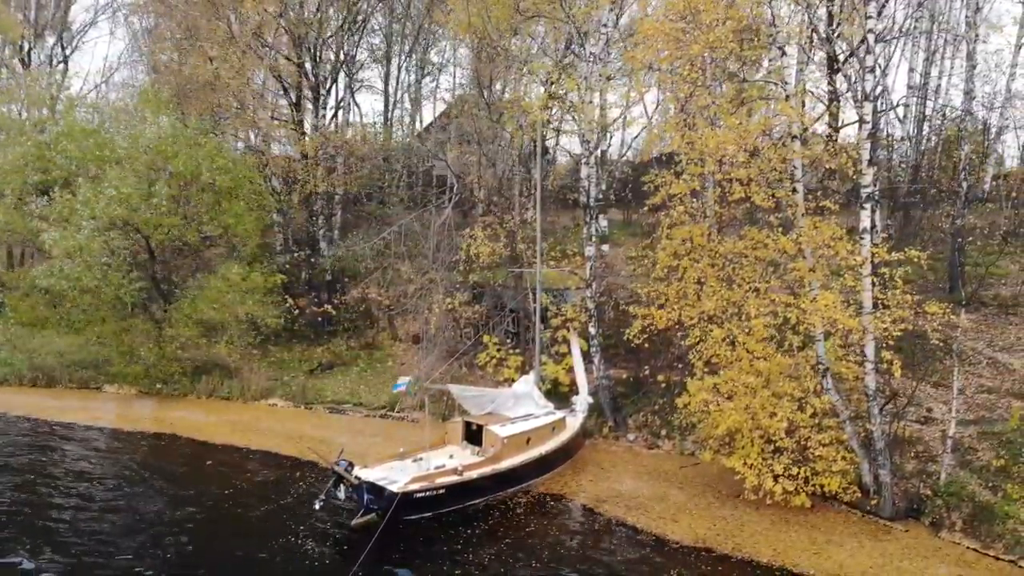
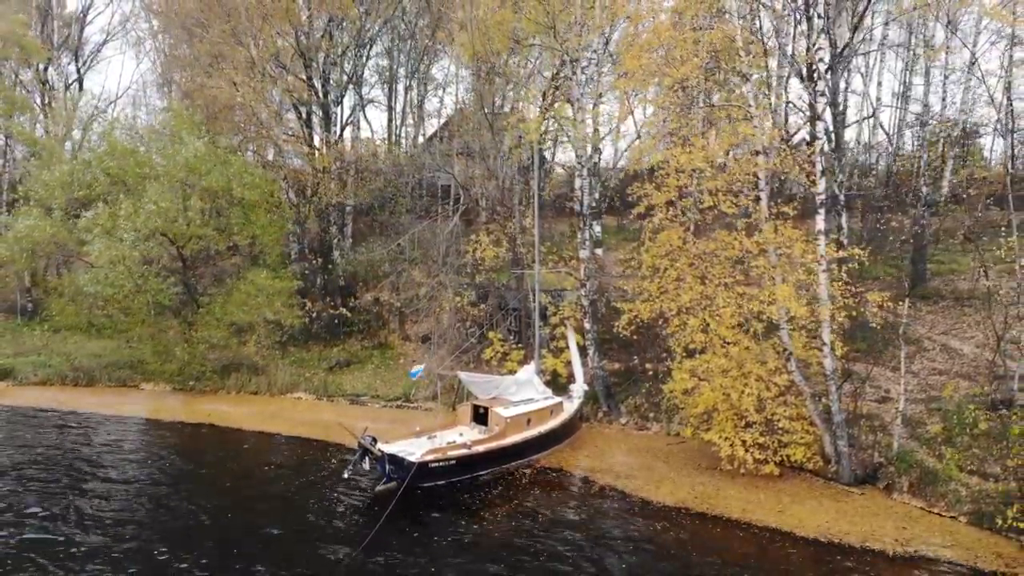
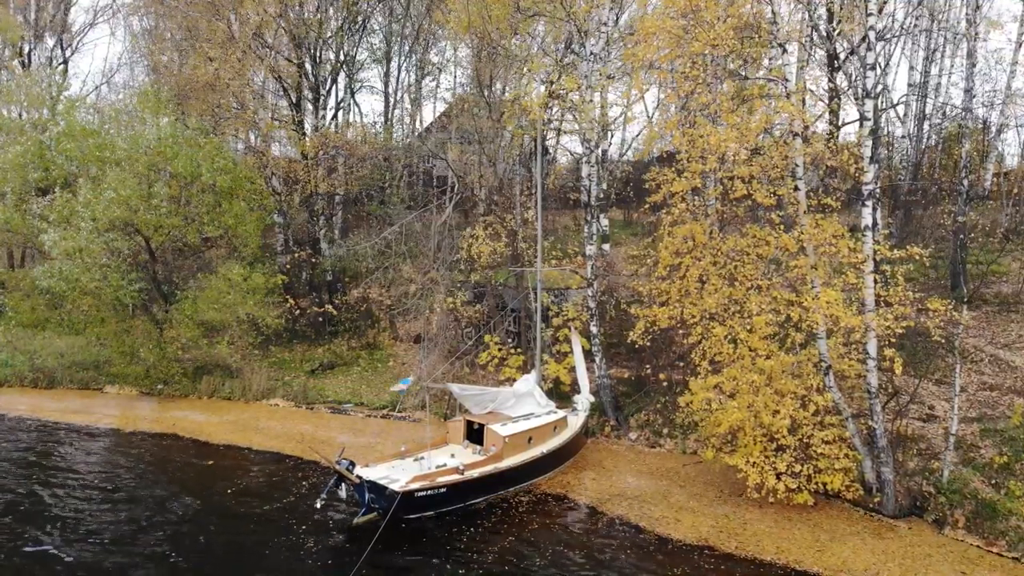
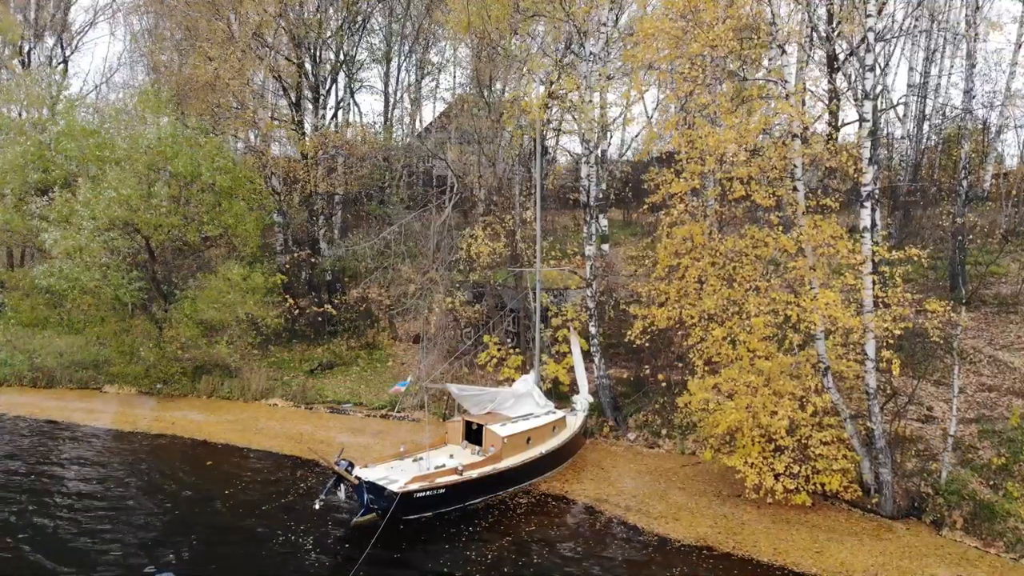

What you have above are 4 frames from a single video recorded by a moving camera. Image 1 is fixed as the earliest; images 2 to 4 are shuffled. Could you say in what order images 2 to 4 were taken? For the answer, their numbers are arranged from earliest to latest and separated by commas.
4, 3, 2
